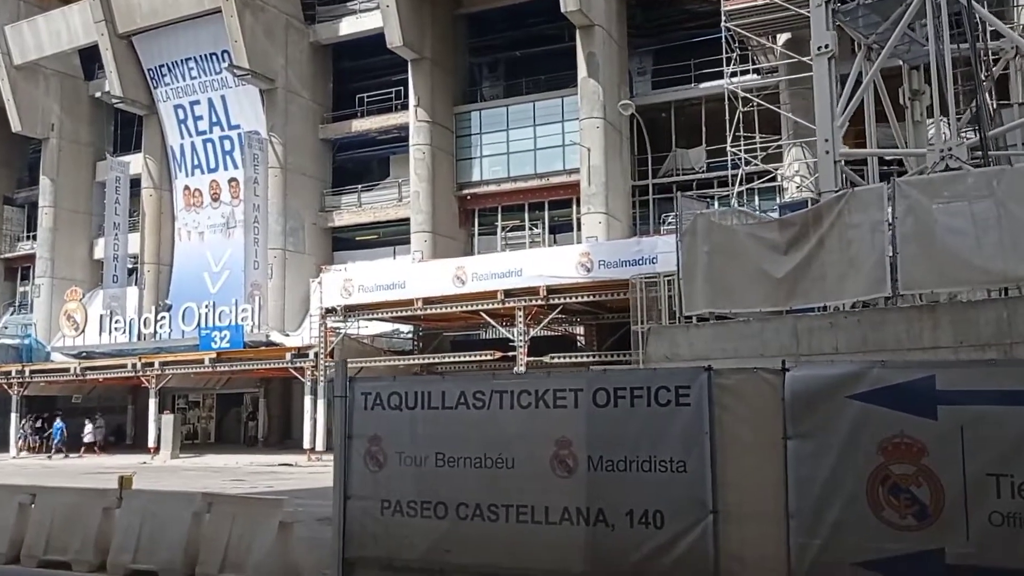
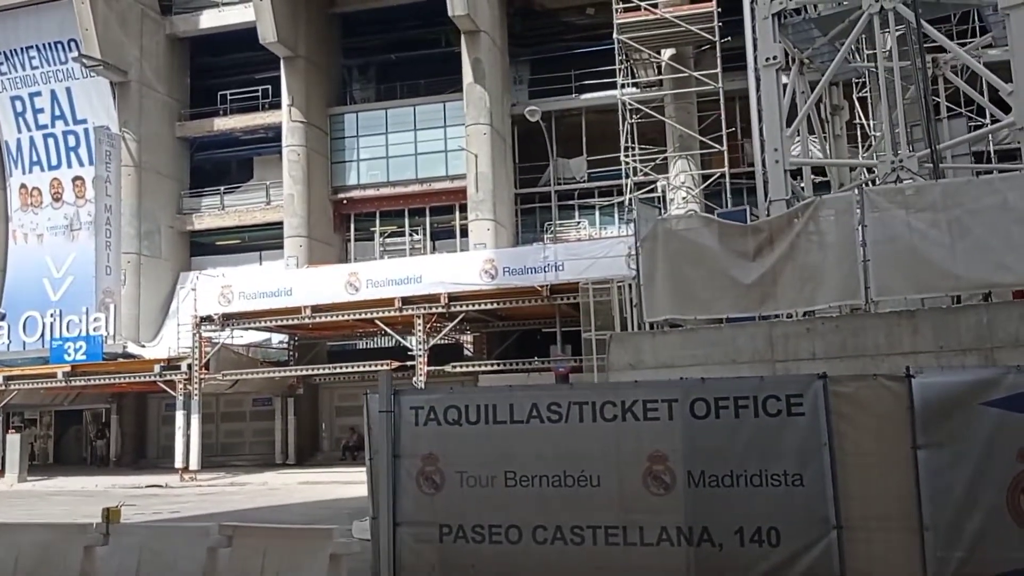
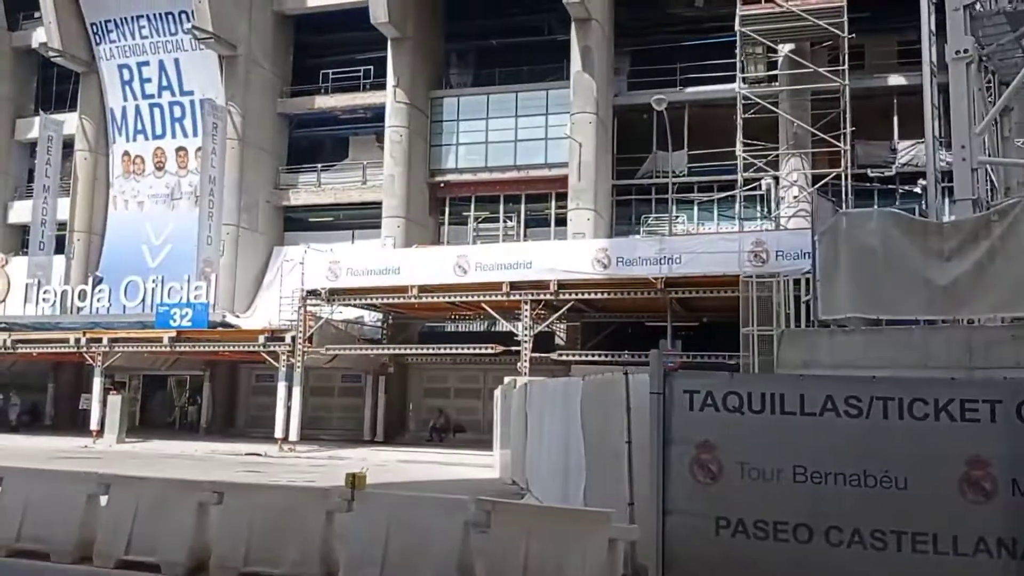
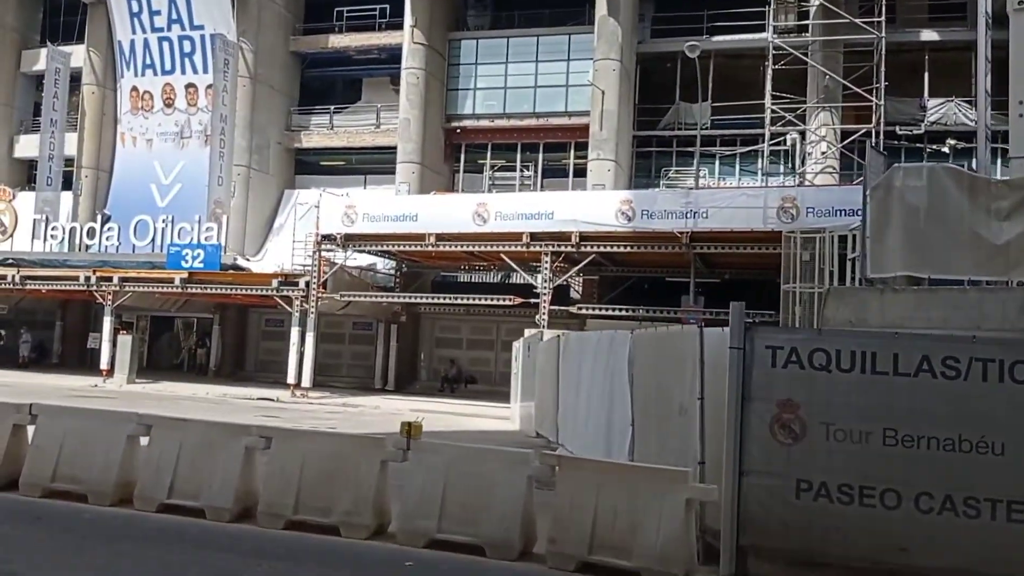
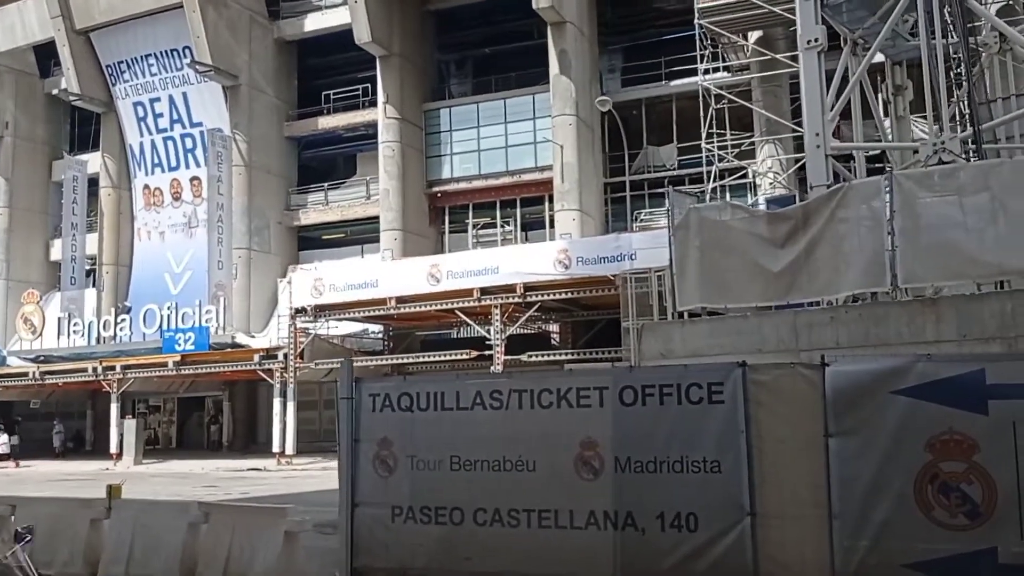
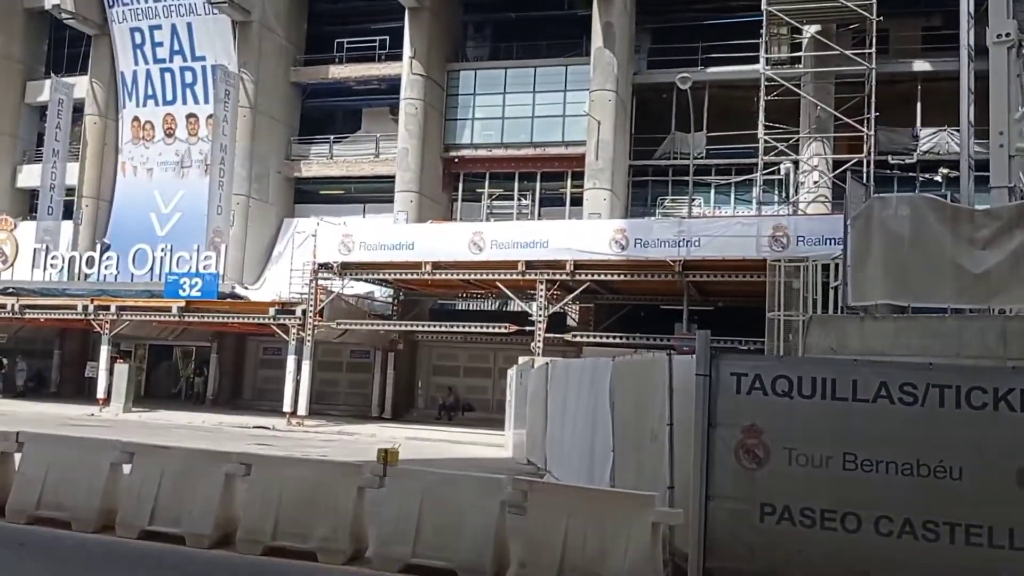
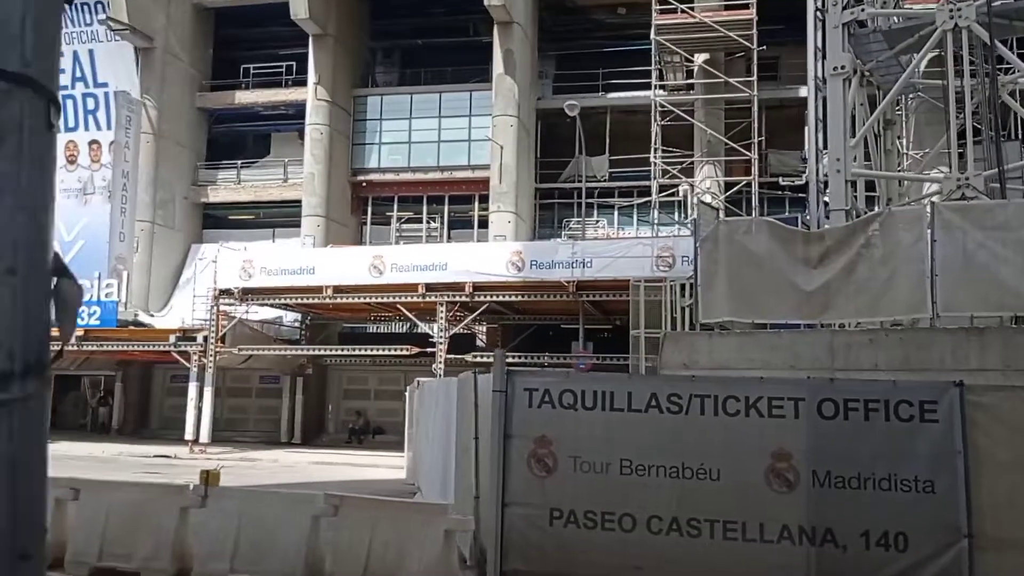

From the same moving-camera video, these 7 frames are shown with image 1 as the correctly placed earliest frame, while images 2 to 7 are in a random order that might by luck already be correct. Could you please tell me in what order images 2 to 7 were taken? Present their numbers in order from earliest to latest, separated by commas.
5, 2, 7, 3, 6, 4
